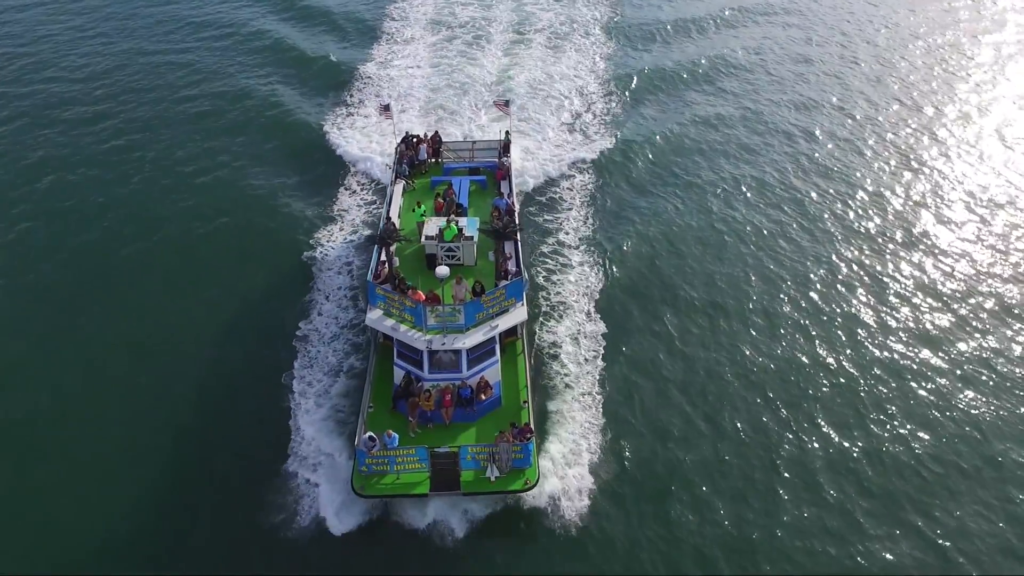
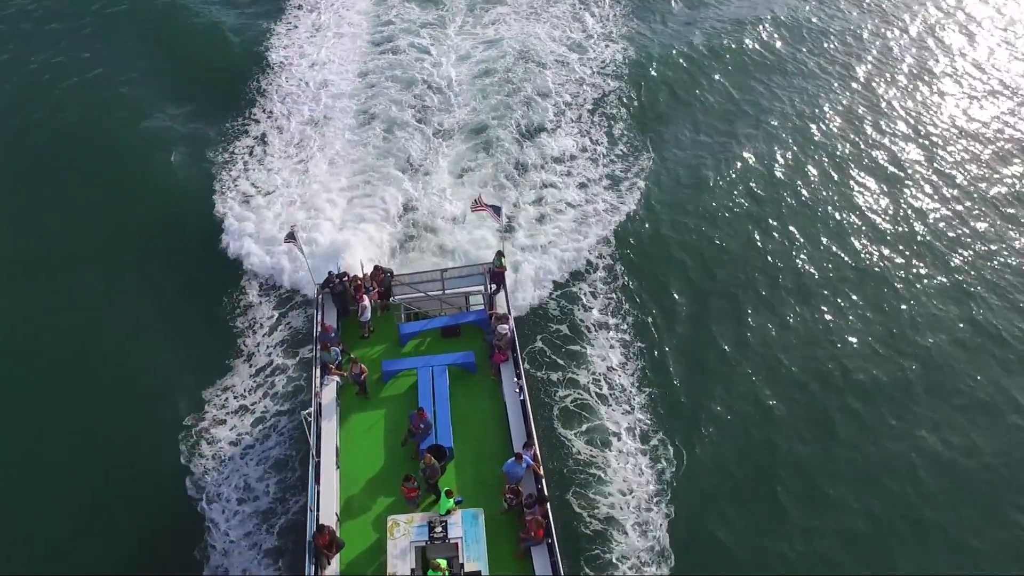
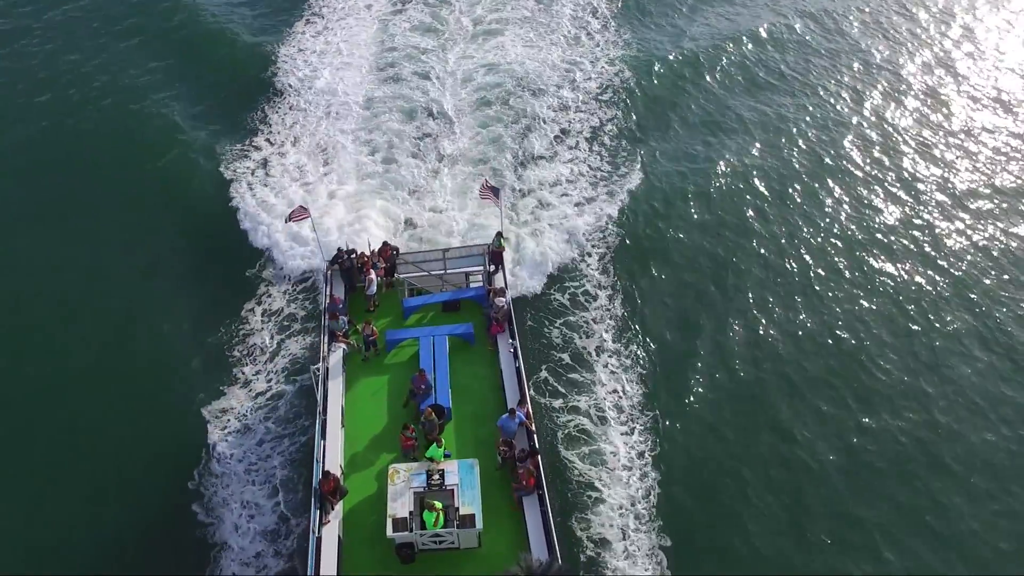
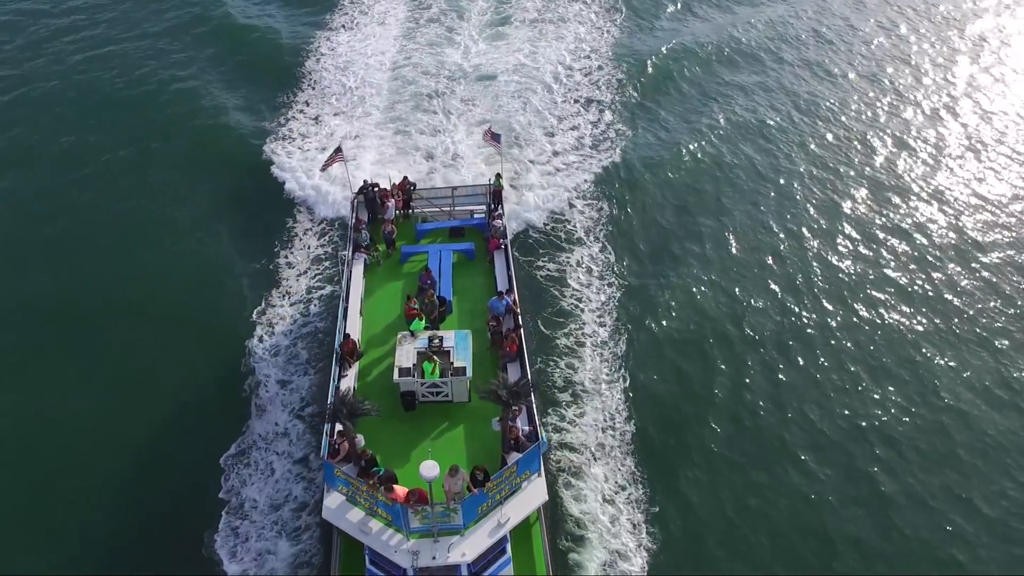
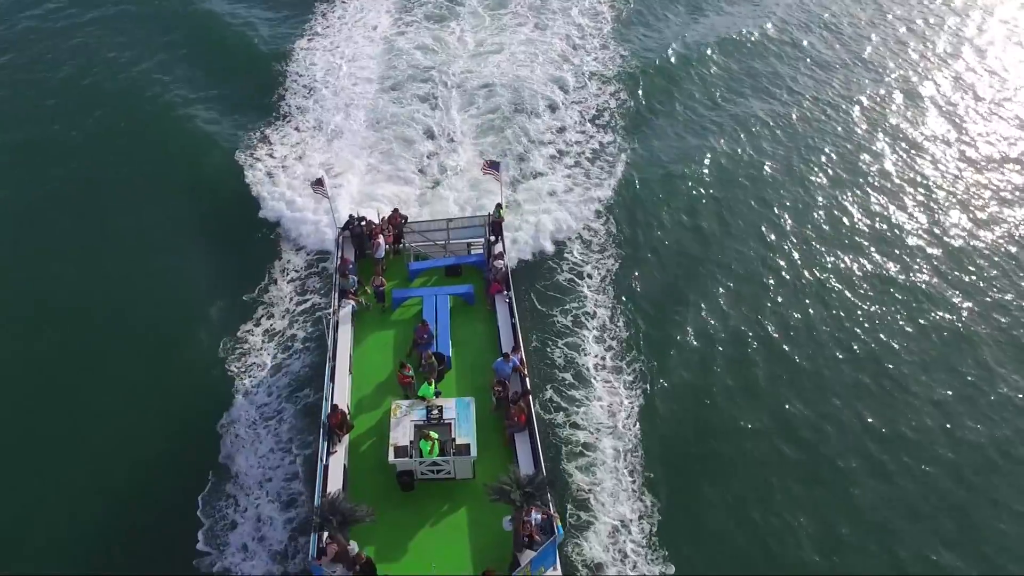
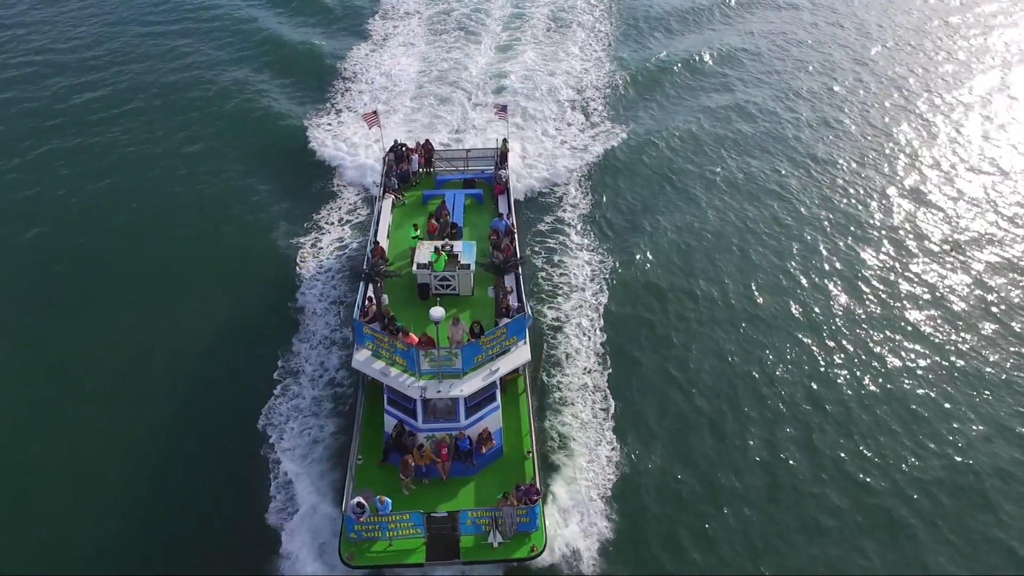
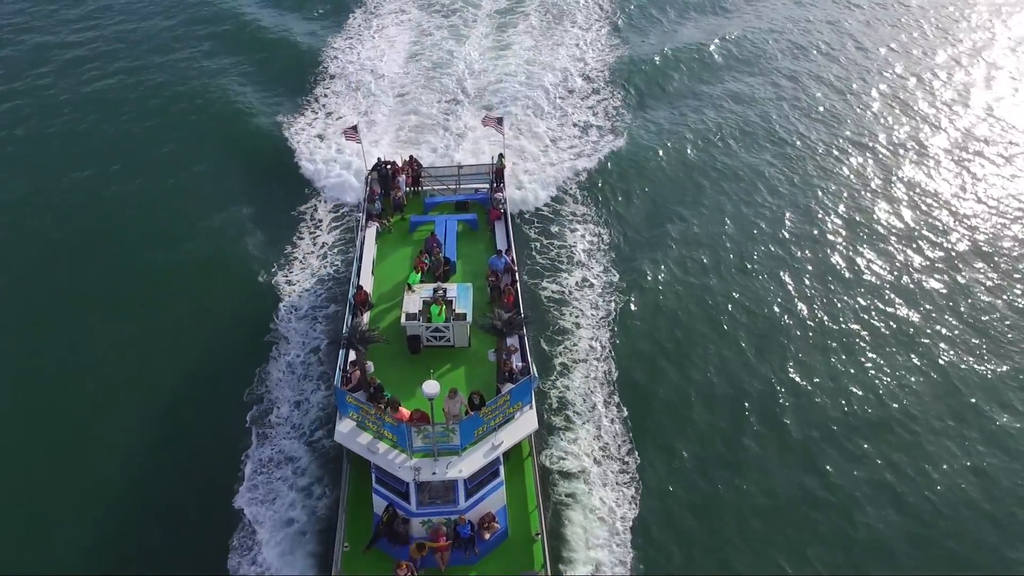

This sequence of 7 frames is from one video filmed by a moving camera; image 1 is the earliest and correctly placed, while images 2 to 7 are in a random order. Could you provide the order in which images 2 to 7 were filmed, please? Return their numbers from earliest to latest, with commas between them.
6, 7, 4, 5, 3, 2
